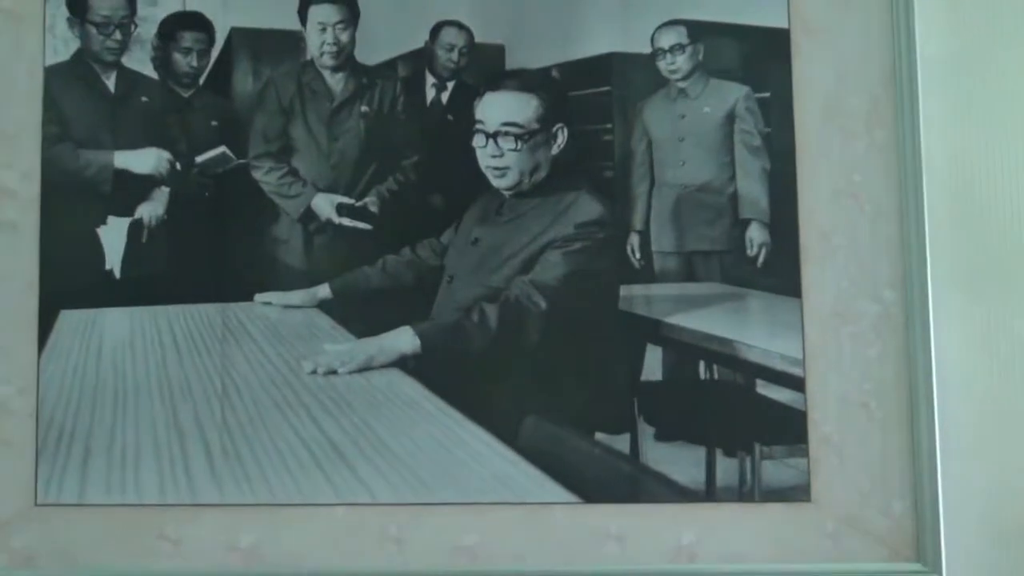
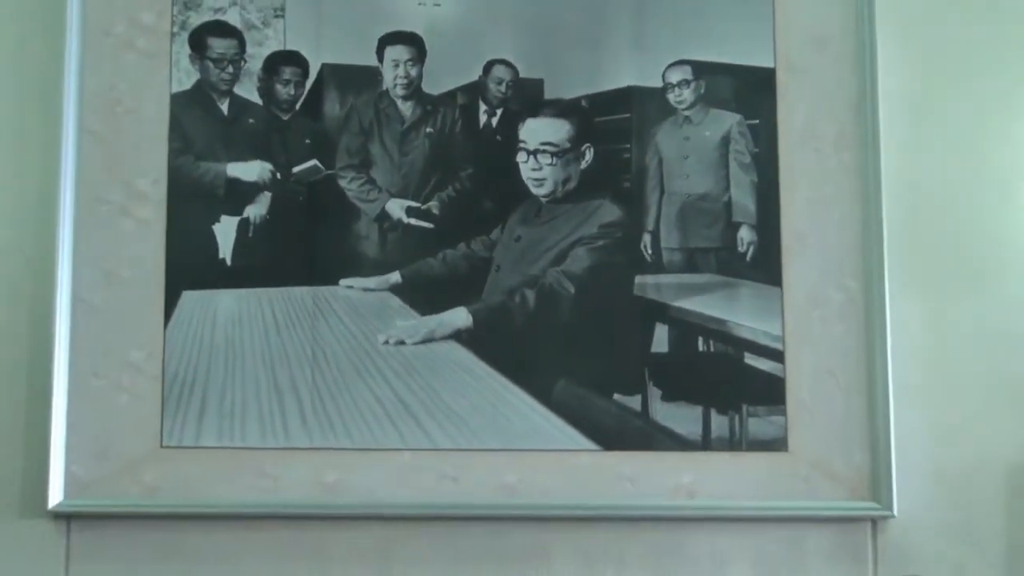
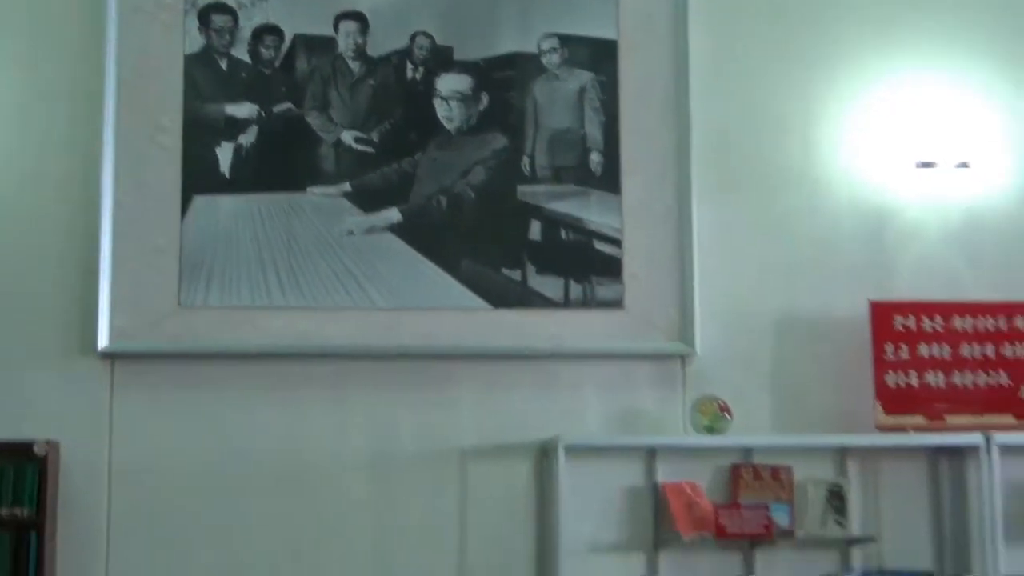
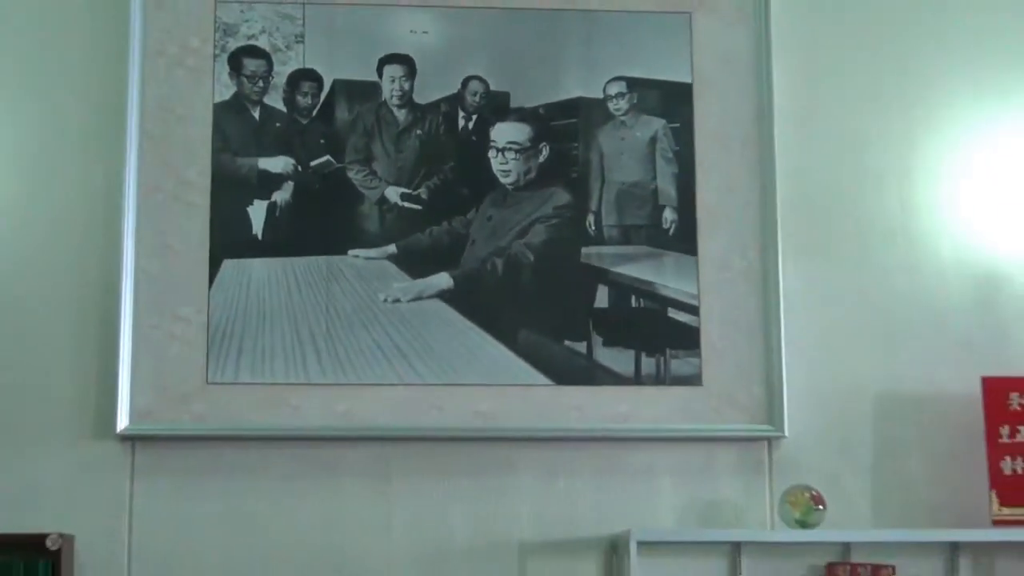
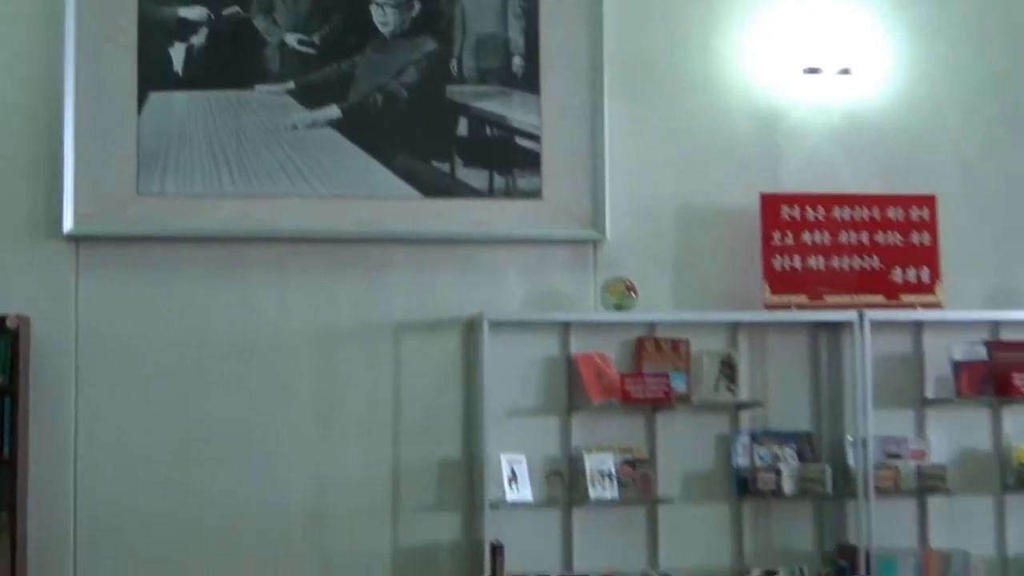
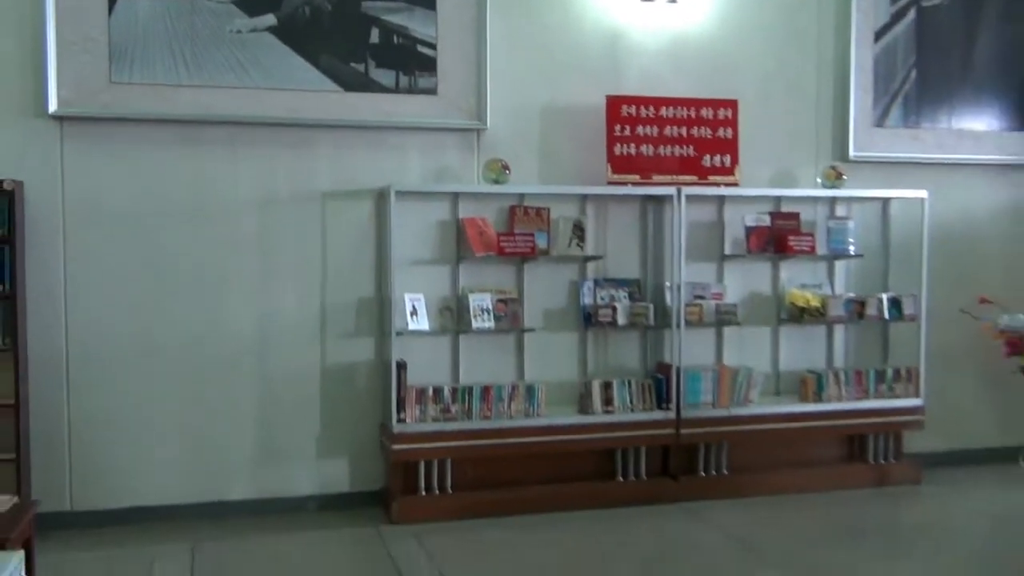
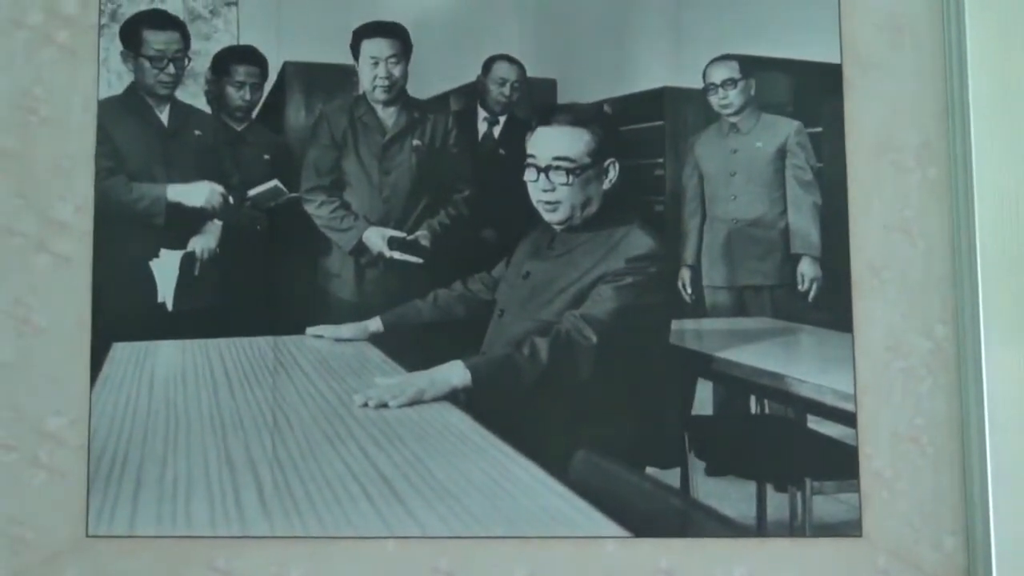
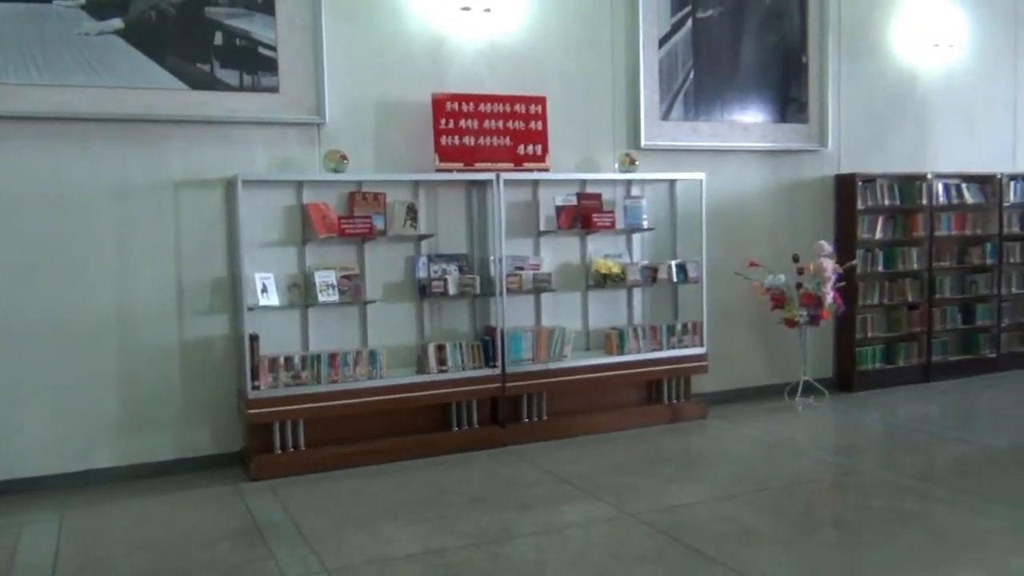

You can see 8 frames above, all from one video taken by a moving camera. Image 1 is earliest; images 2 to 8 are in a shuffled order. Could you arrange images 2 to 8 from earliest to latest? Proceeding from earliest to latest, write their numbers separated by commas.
7, 2, 4, 3, 5, 6, 8
